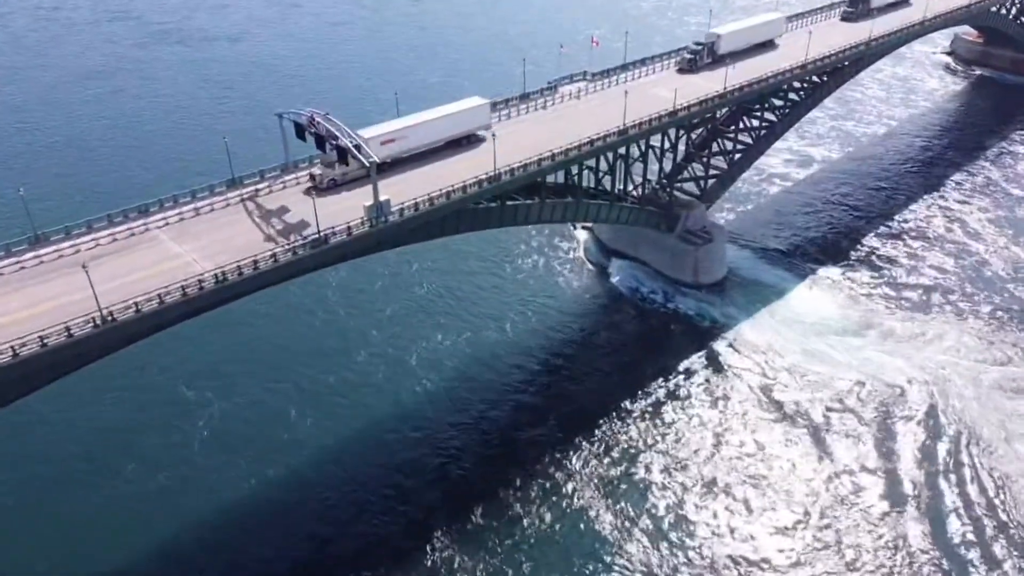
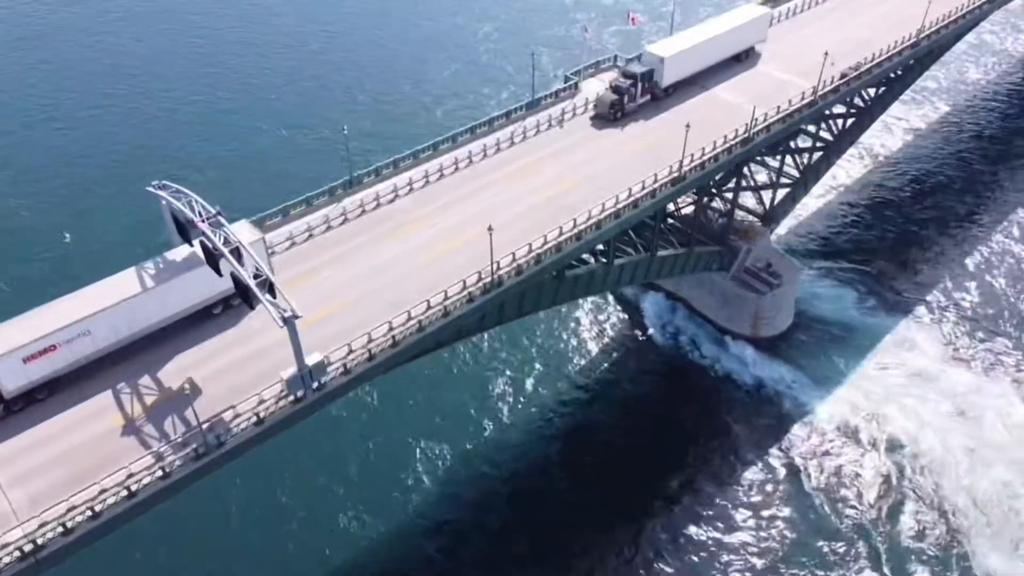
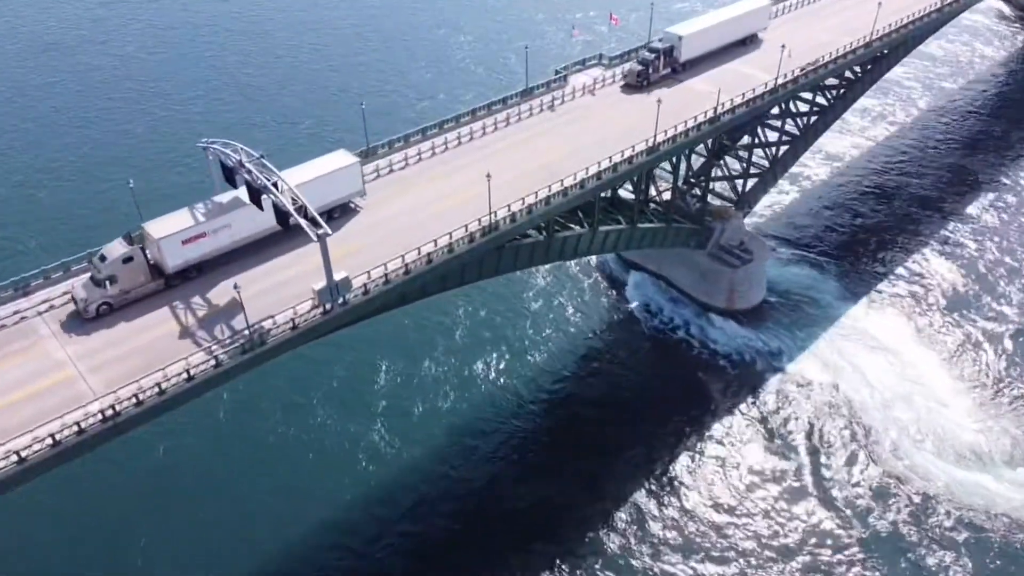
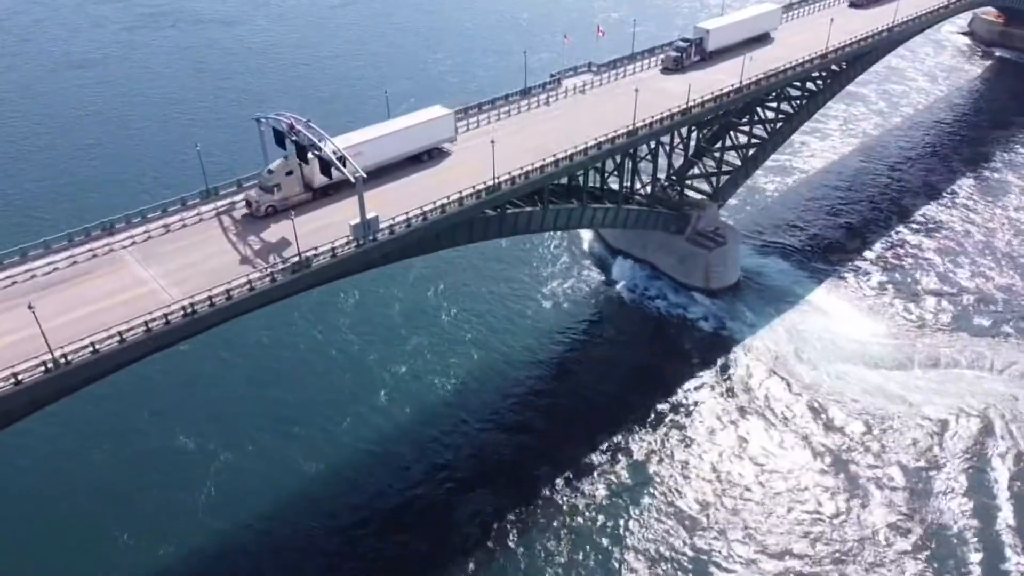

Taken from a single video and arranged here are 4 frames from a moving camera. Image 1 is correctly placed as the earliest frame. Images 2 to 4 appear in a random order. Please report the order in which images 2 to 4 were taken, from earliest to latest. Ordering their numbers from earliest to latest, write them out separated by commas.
4, 3, 2
